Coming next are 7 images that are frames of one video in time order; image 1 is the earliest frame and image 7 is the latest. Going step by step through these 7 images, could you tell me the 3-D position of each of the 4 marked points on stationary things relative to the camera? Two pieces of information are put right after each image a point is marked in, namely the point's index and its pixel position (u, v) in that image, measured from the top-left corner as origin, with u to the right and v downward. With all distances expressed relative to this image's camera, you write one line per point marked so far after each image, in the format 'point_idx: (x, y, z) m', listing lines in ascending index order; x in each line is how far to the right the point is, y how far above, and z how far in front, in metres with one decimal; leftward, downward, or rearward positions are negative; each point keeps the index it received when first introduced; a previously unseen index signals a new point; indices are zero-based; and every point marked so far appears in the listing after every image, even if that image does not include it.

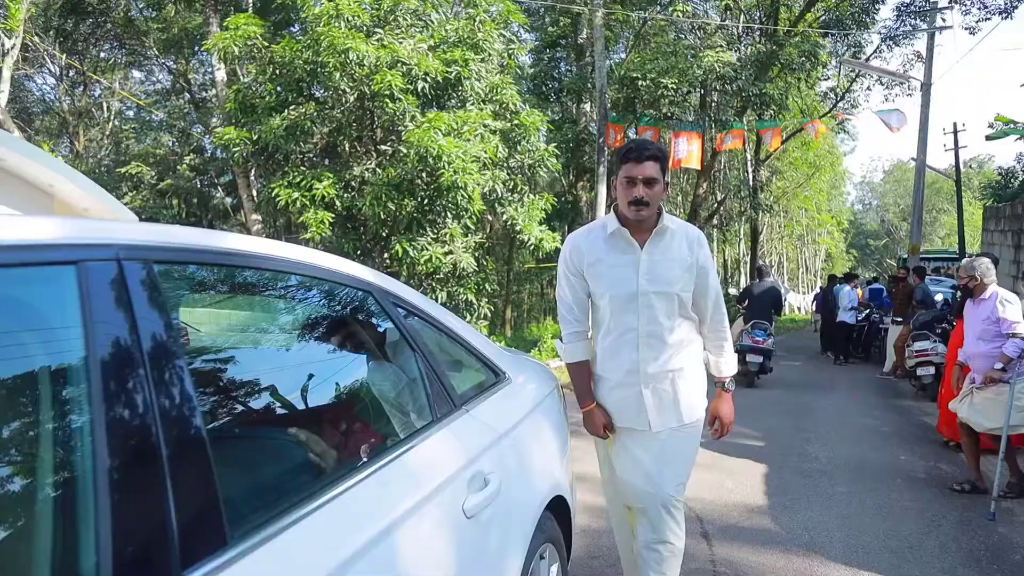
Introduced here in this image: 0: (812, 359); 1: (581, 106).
0: (+6.0, -1.4, +15.7) m
1: (+1.5, +3.9, +16.7) m
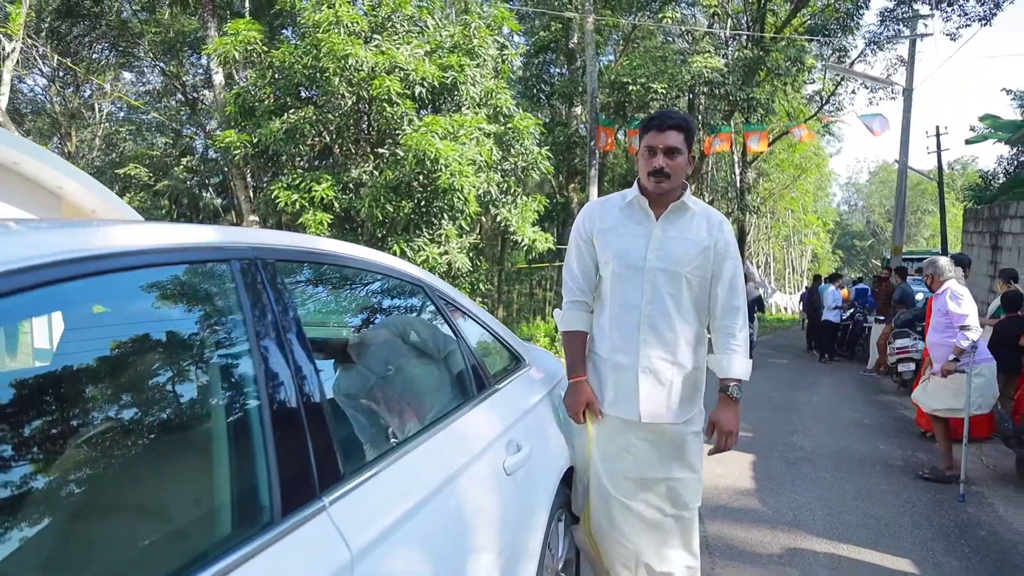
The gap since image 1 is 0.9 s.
0: (+5.9, -1.4, +16.1) m
1: (+1.3, +3.9, +17.1) m
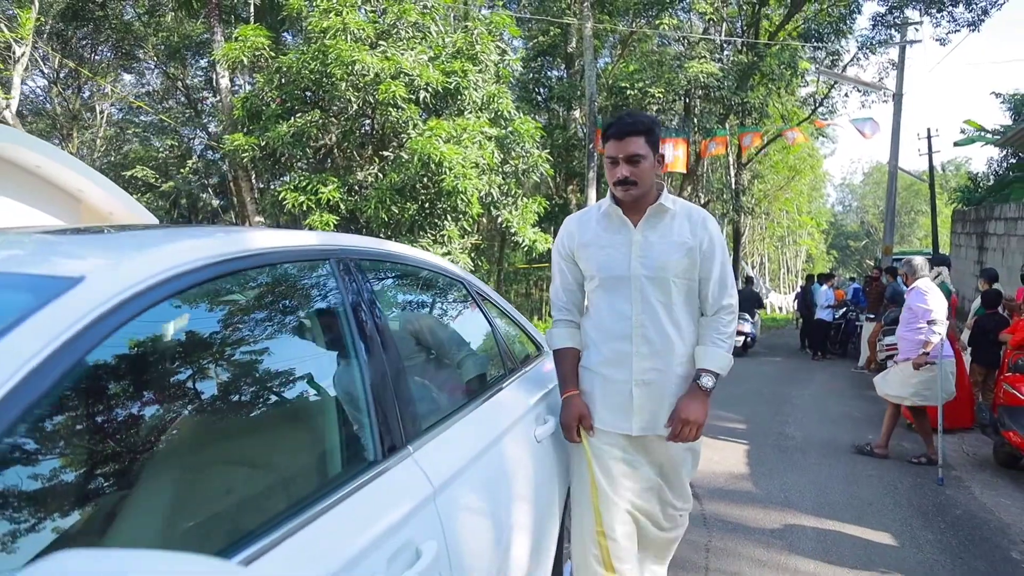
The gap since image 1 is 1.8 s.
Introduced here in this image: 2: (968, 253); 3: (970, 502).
0: (+5.9, -1.4, +16.5) m
1: (+1.3, +3.9, +17.4) m
2: (+8.3, +0.6, +14.3) m
3: (+2.7, -1.3, +4.7) m
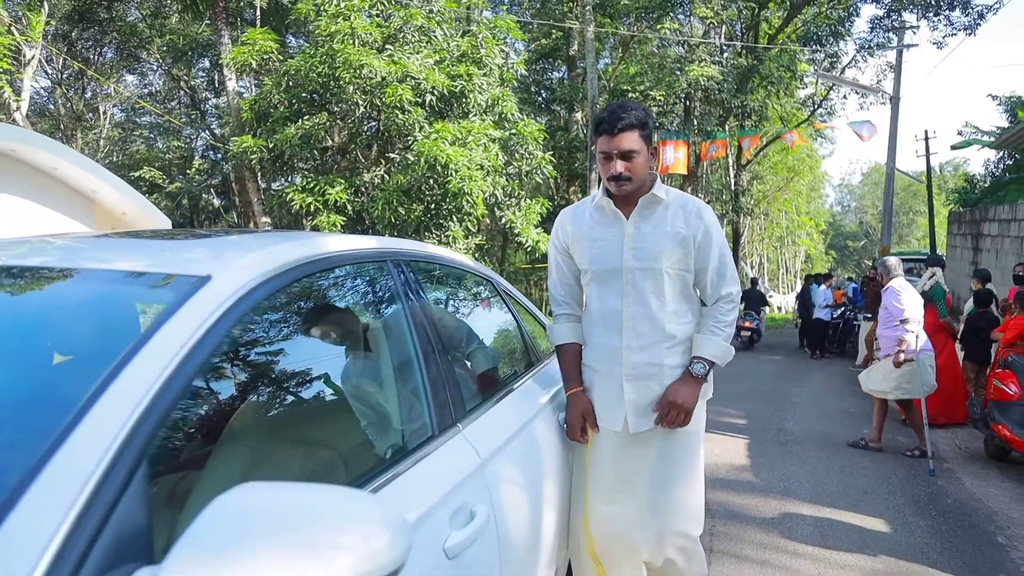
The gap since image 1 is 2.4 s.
0: (+6.0, -1.4, +16.7) m
1: (+1.3, +3.9, +17.6) m
2: (+8.4, +0.6, +14.5) m
3: (+2.8, -1.3, +4.9) m
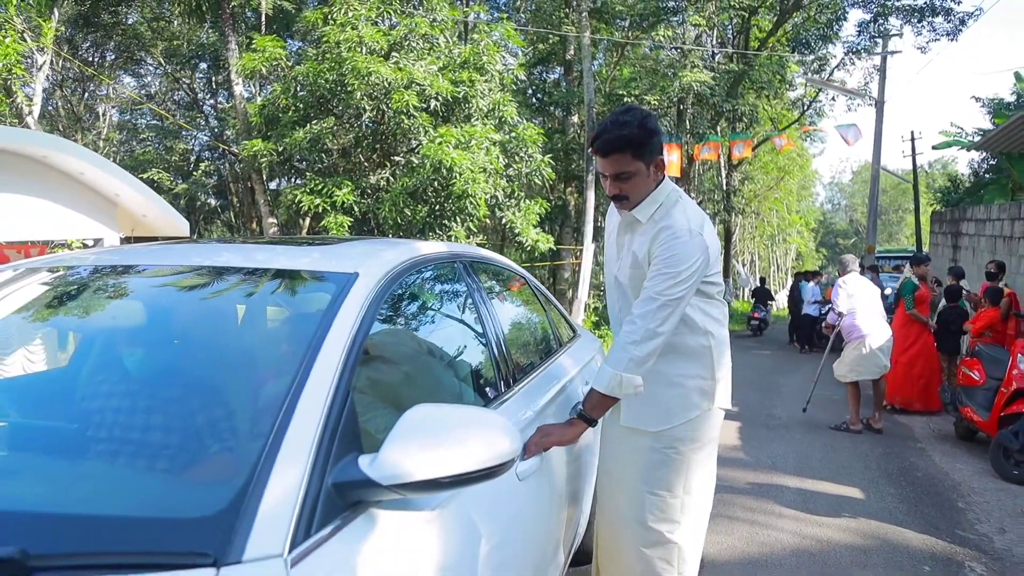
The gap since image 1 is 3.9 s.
0: (+5.9, -1.3, +17.3) m
1: (+1.3, +4.0, +18.1) m
2: (+8.4, +0.7, +15.1) m
3: (+2.9, -1.2, +5.4) m
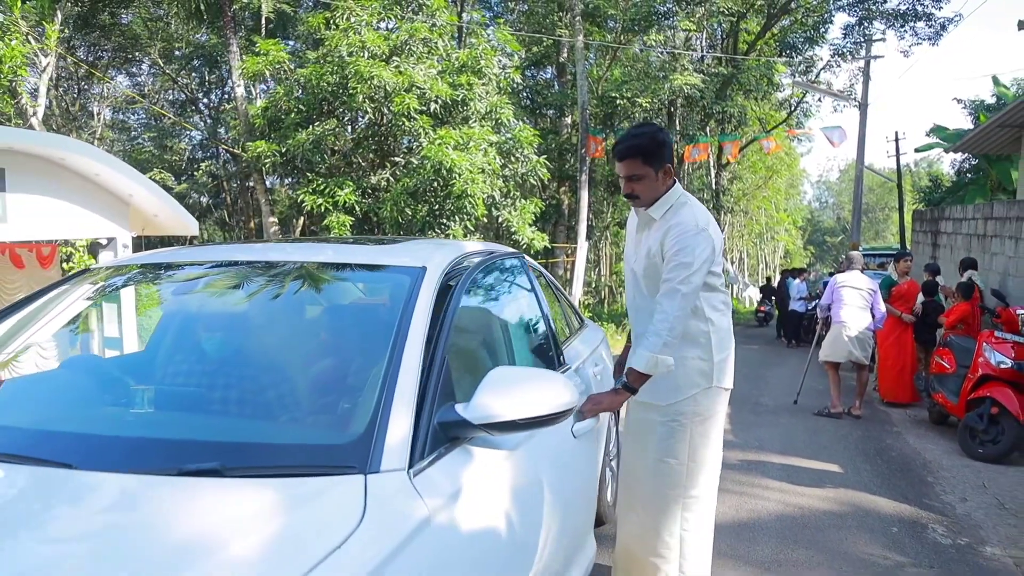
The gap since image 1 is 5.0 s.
0: (+5.8, -1.3, +17.8) m
1: (+1.2, +4.0, +18.6) m
2: (+8.3, +0.8, +15.6) m
3: (+3.0, -1.2, +5.9) m
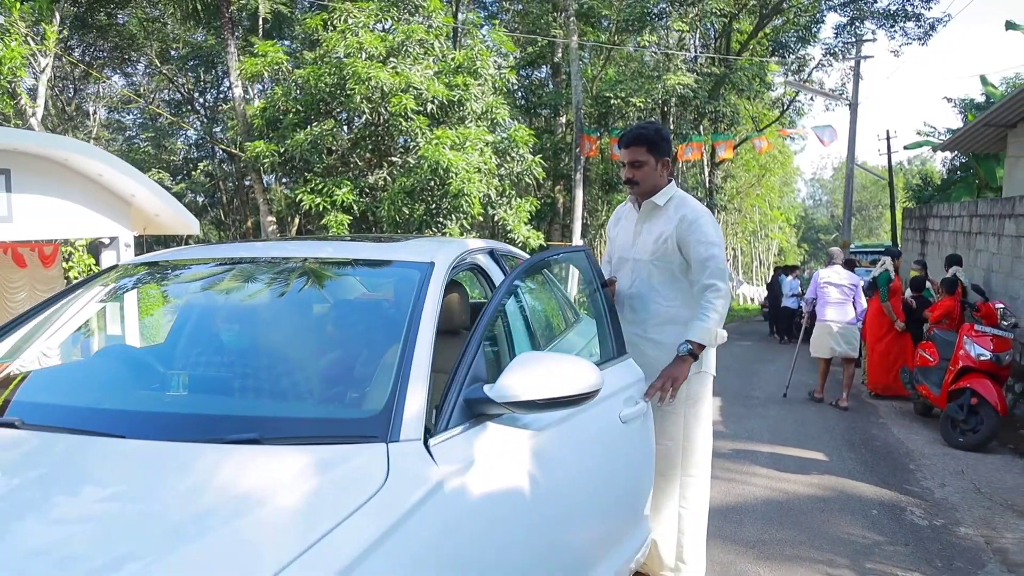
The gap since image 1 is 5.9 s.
0: (+5.7, -1.2, +18.0) m
1: (+1.1, +4.1, +18.8) m
2: (+8.2, +0.9, +15.9) m
3: (+2.9, -1.2, +6.1) m
